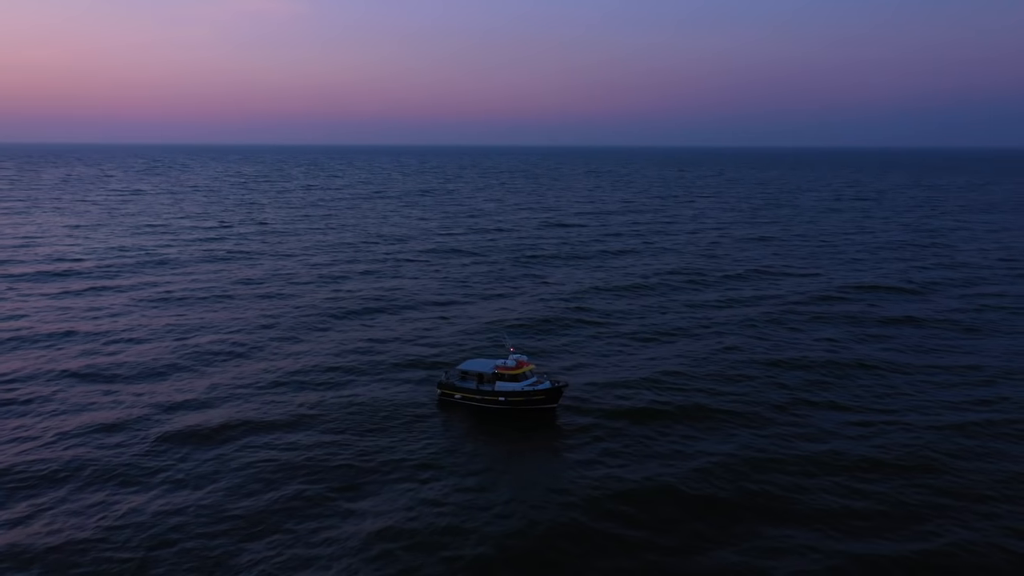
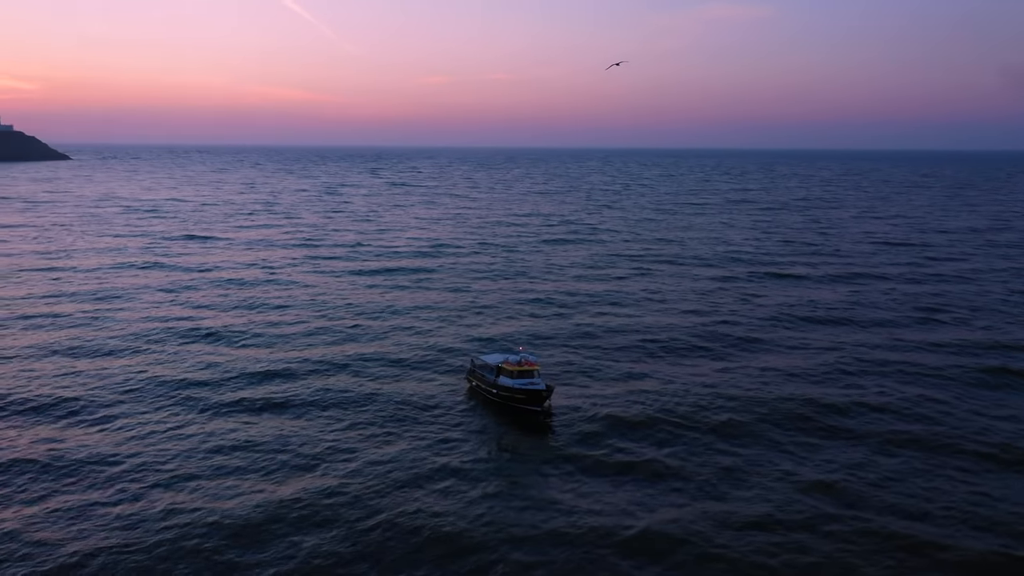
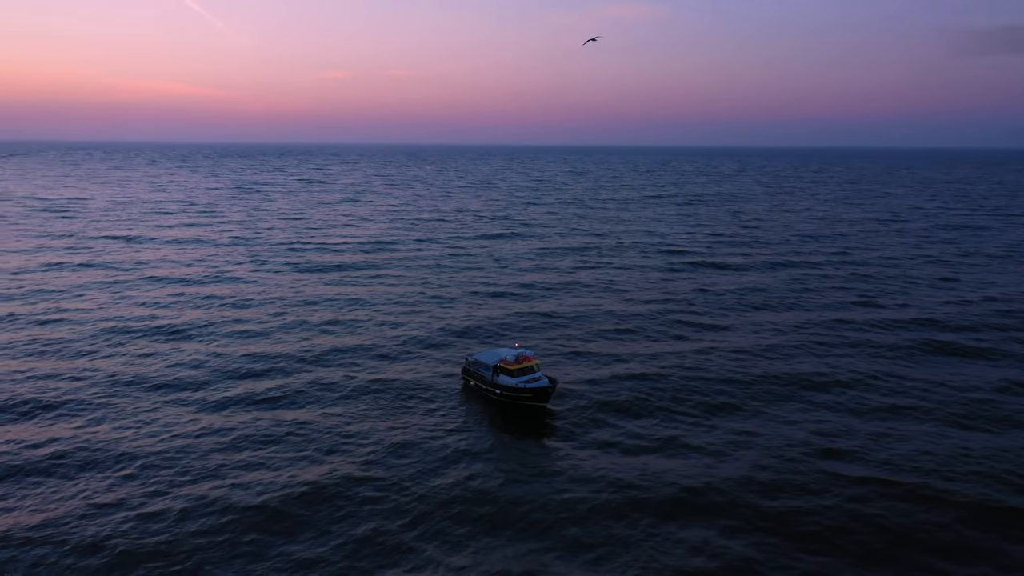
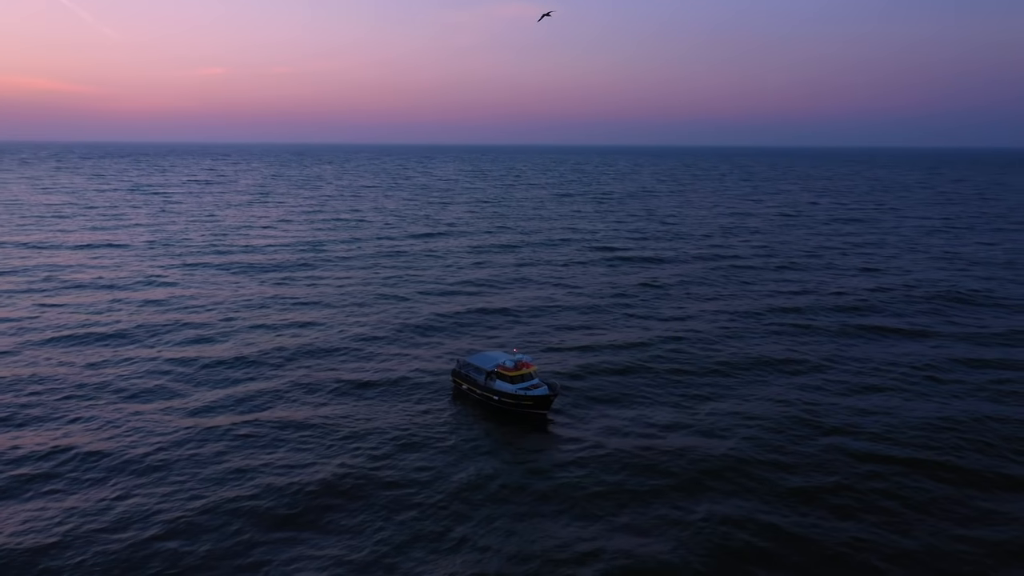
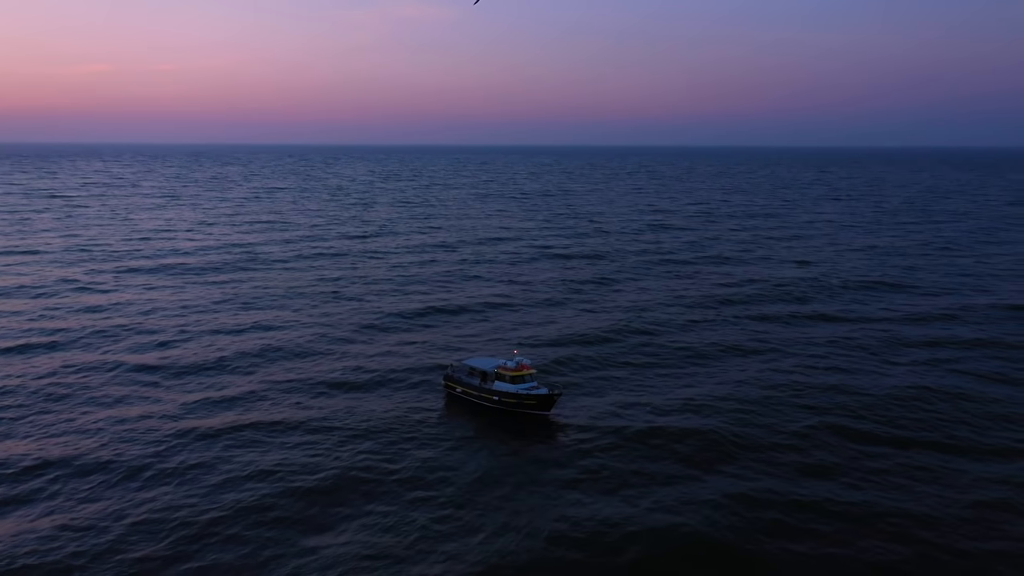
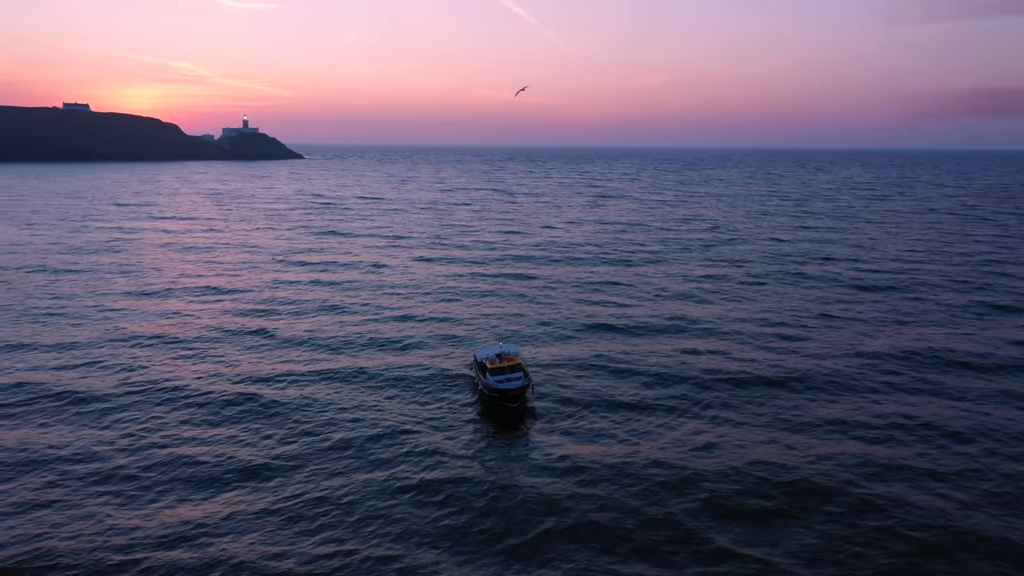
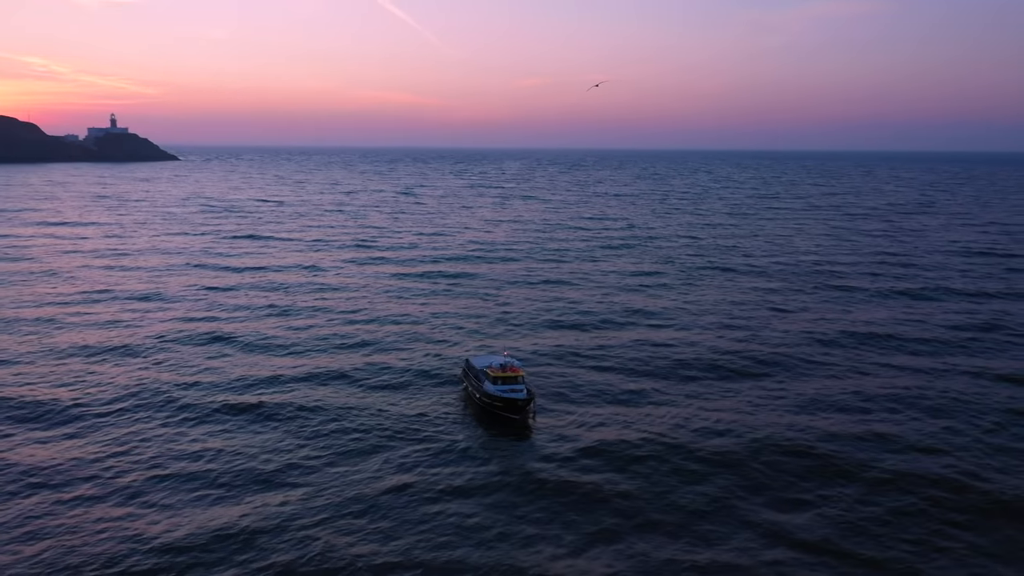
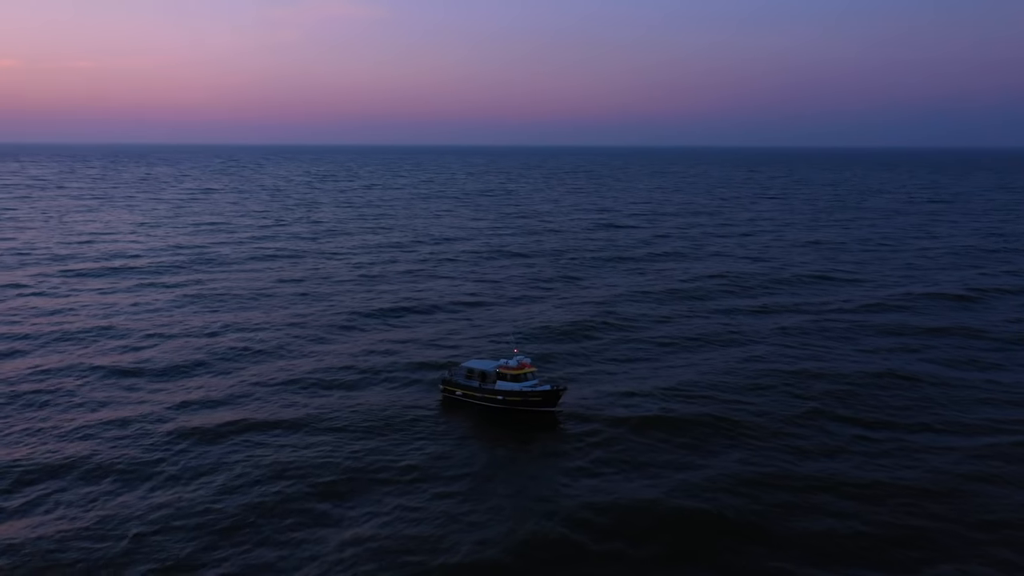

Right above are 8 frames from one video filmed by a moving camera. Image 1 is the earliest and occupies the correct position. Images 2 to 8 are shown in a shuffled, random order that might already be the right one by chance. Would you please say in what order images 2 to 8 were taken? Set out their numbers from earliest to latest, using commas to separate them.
8, 5, 4, 3, 2, 7, 6
